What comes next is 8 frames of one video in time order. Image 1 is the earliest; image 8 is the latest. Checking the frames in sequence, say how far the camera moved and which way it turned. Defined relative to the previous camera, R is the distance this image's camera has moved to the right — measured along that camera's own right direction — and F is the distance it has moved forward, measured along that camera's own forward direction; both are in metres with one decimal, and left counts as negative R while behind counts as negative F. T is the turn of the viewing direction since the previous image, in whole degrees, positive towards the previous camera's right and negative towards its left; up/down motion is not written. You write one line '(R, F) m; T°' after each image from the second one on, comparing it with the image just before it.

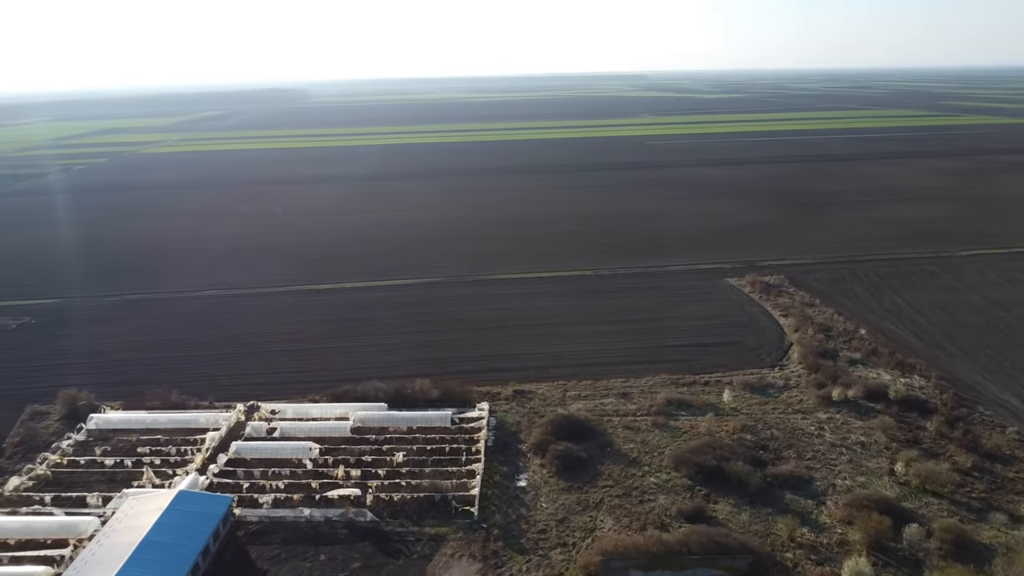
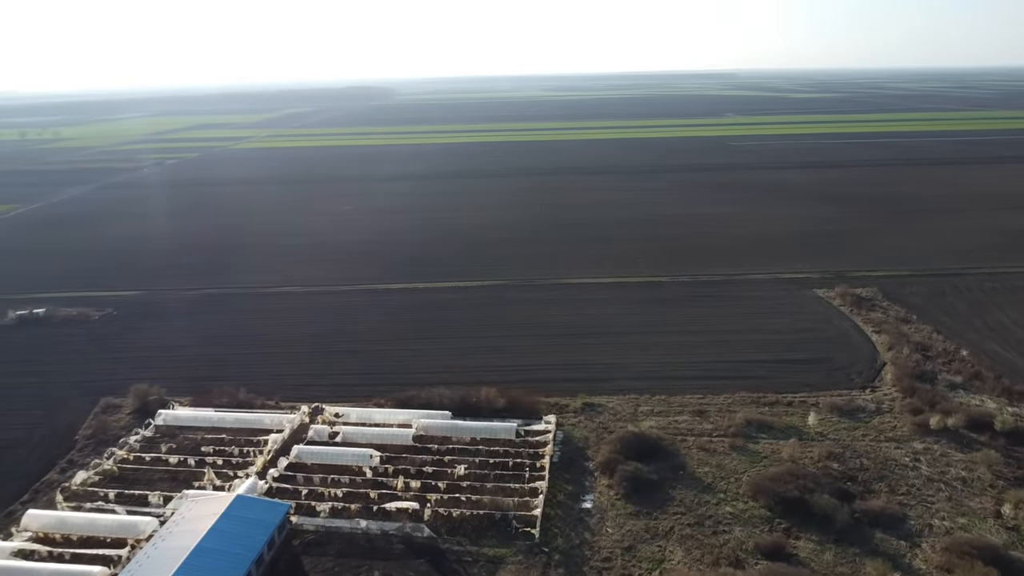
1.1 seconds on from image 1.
(+0.1, +0.8) m; -5°
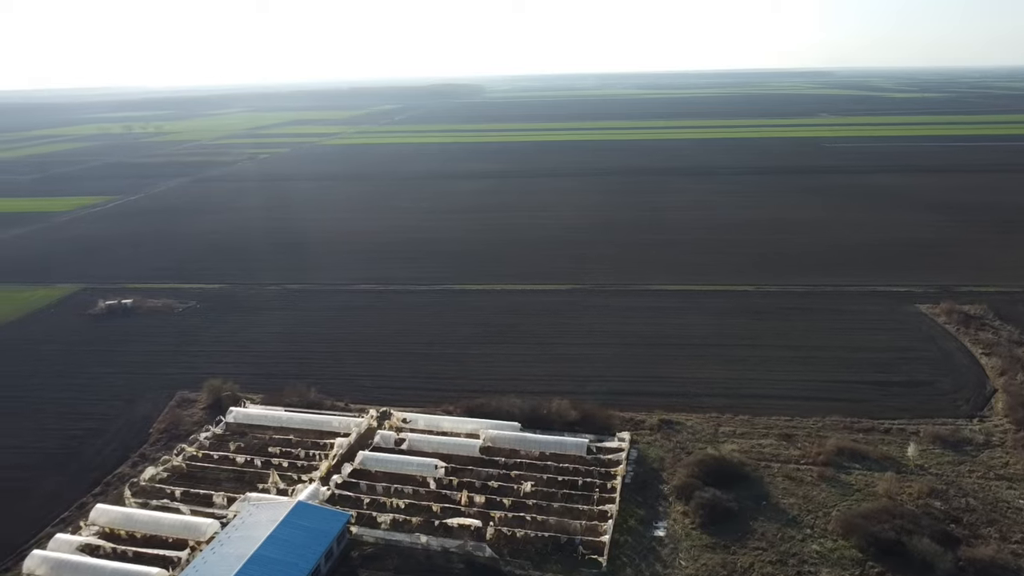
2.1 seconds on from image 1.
(+0.2, +0.8) m; -6°
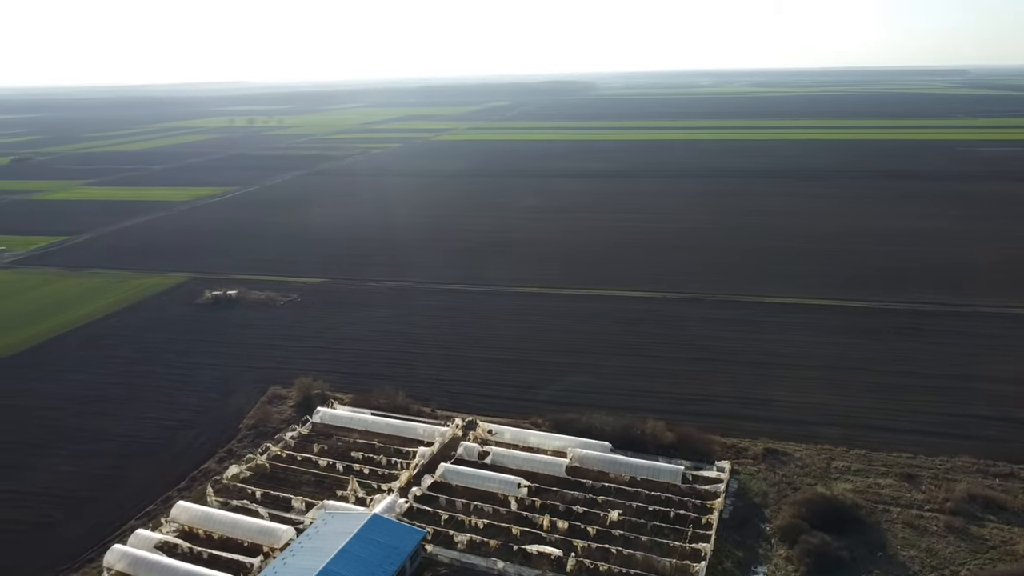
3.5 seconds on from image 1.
(+0.2, +1.0) m; -7°
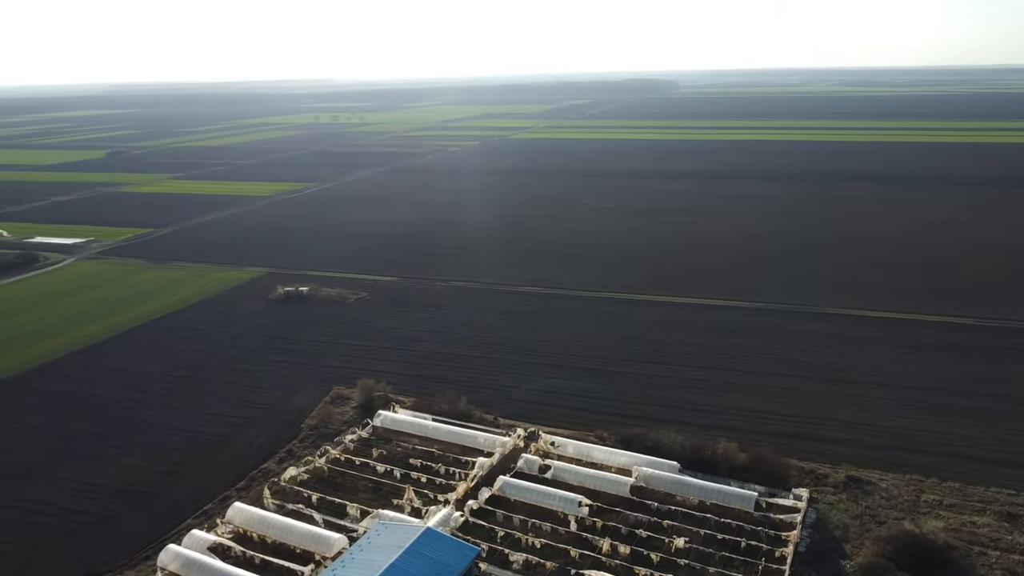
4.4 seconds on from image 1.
(+0.2, +0.7) m; -5°
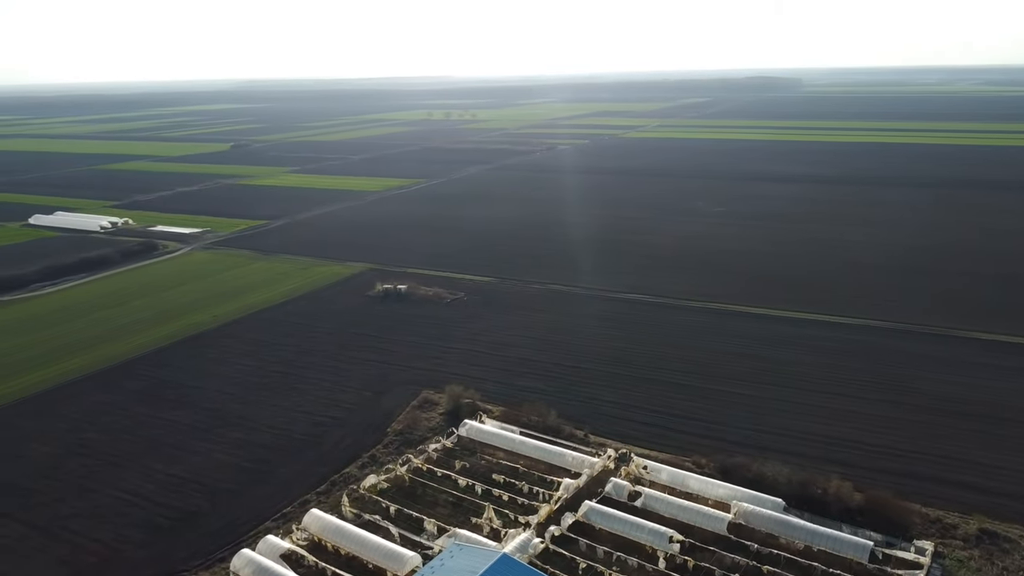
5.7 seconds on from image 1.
(+0.2, +1.0) m; -8°
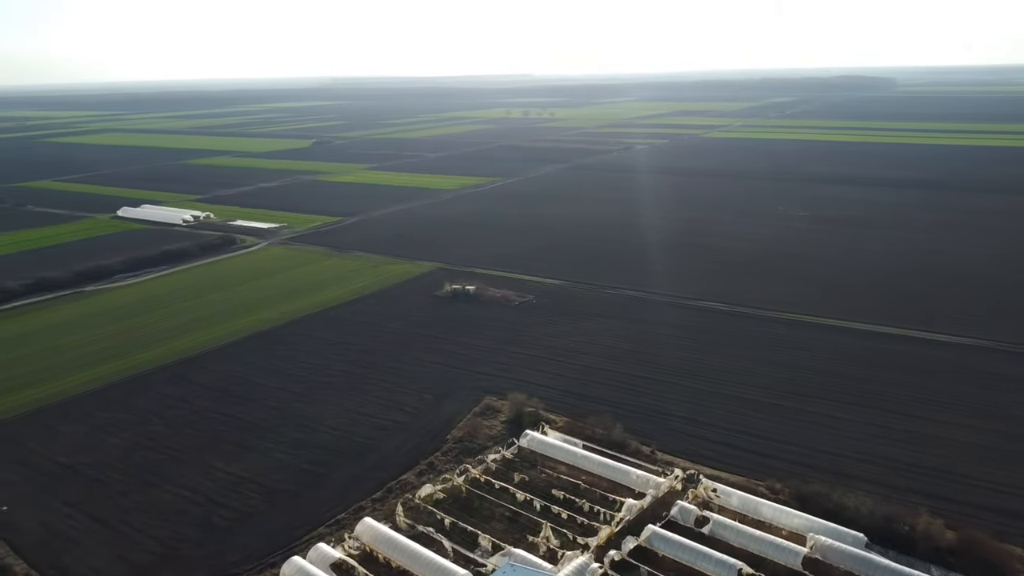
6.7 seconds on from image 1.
(+0.2, +0.7) m; -5°
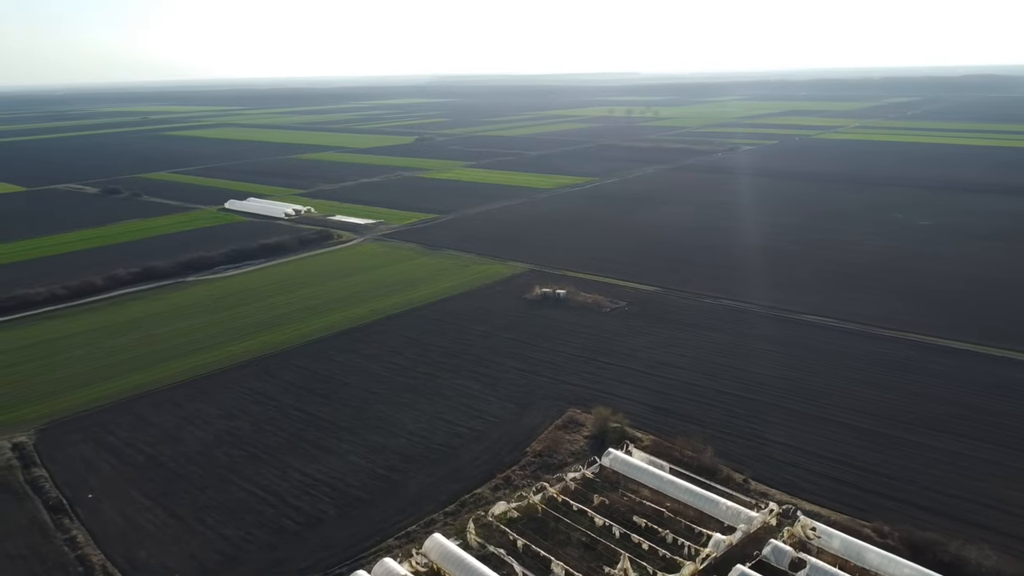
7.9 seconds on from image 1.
(+0.2, +0.9) m; -7°
